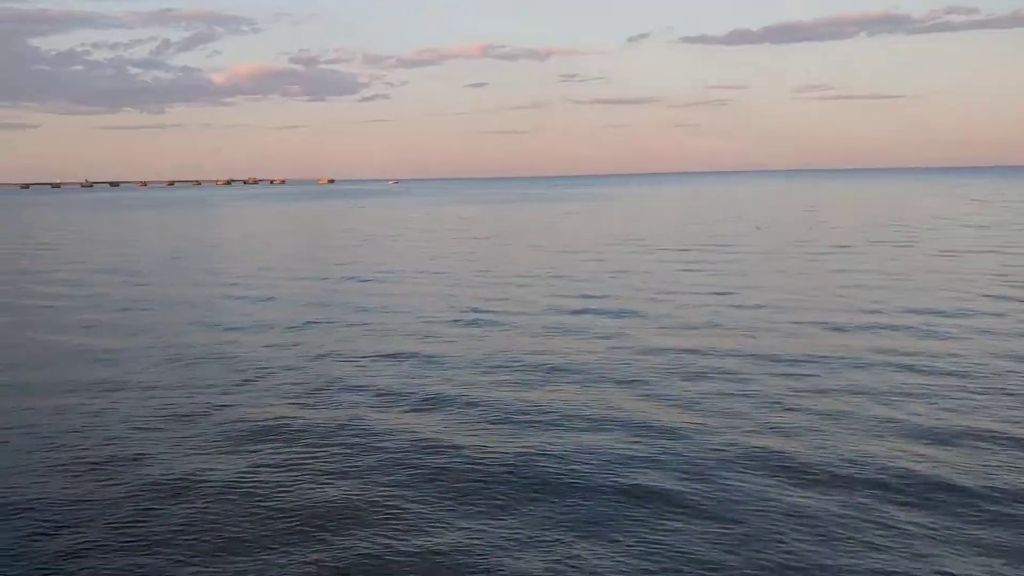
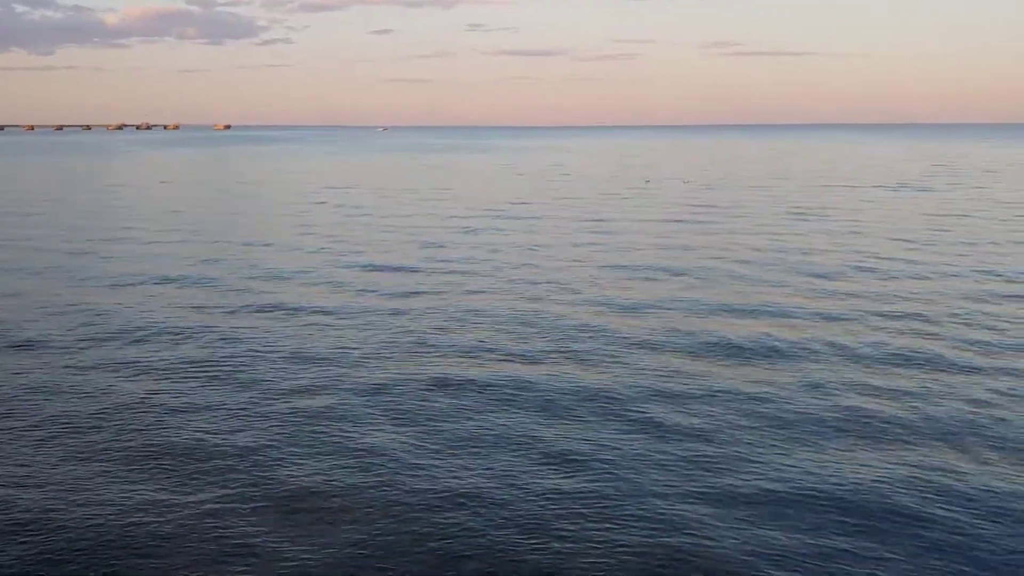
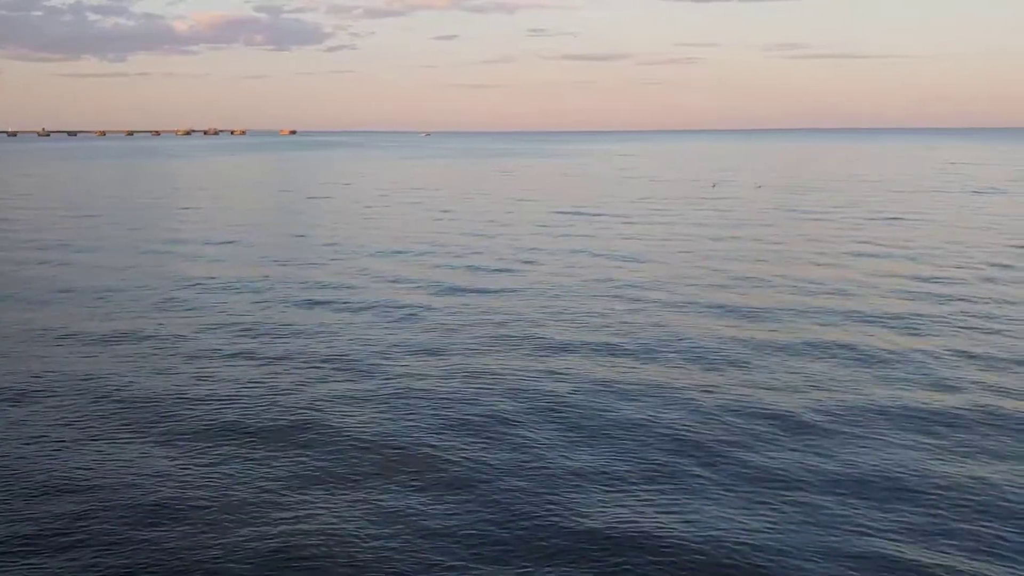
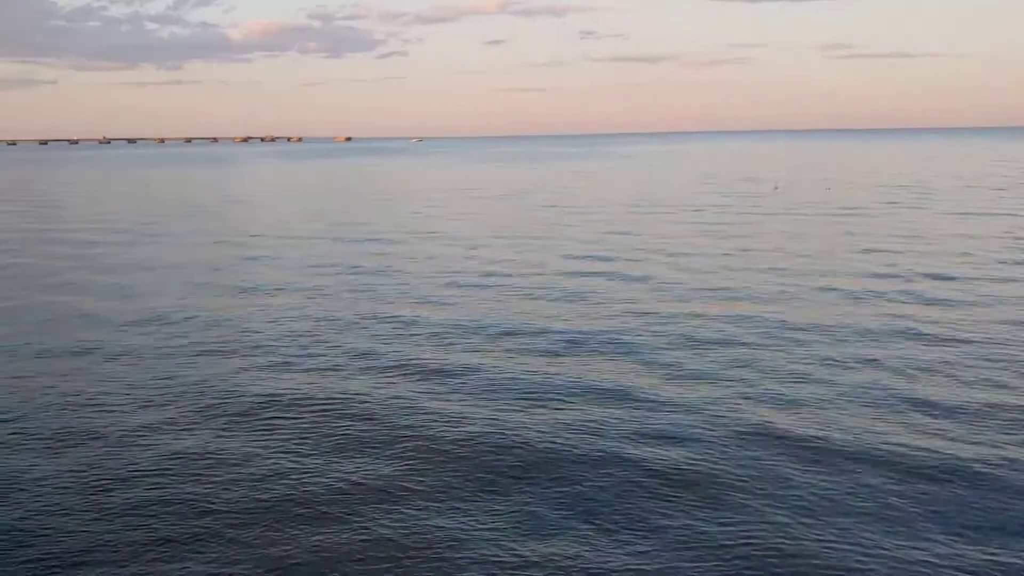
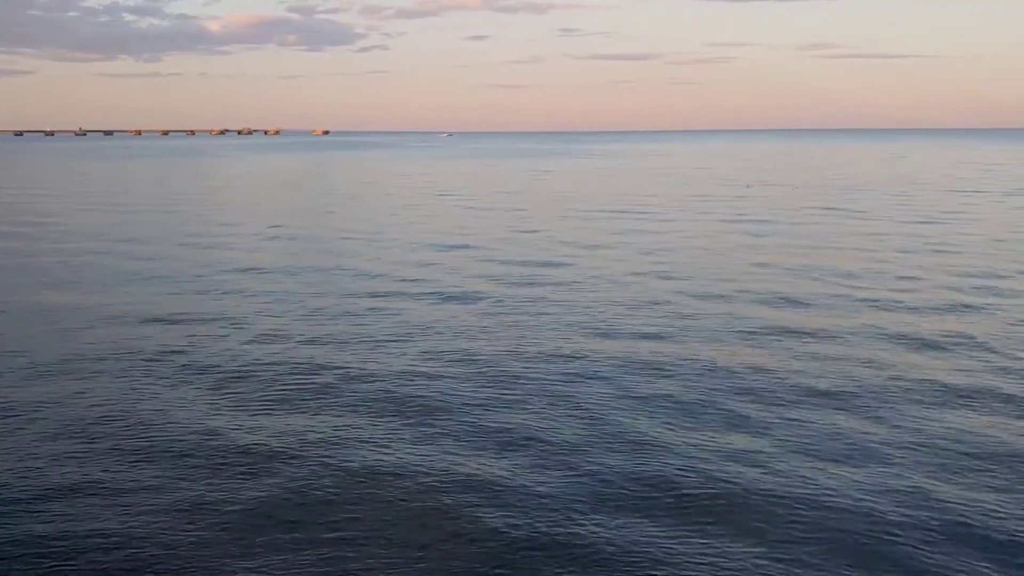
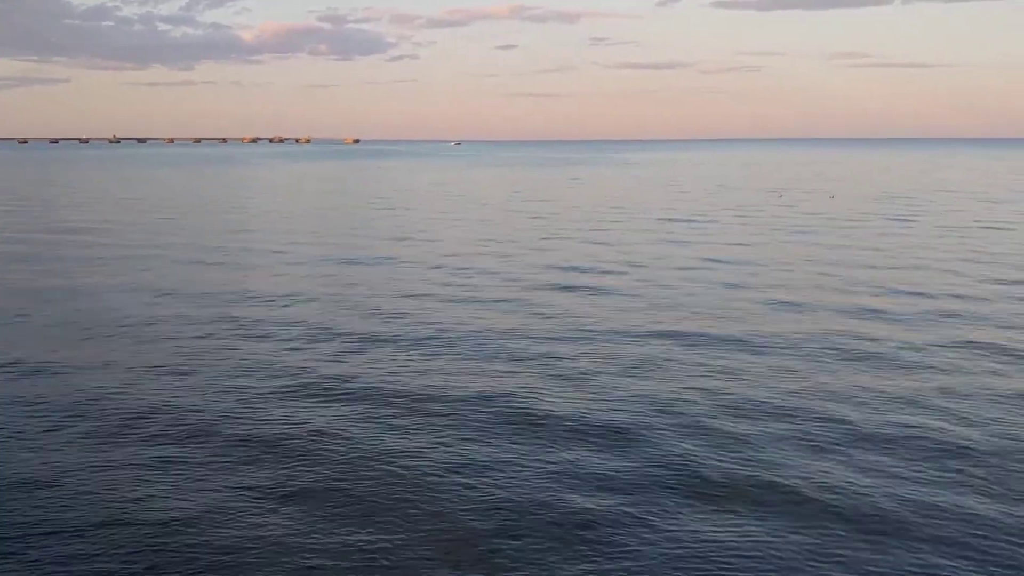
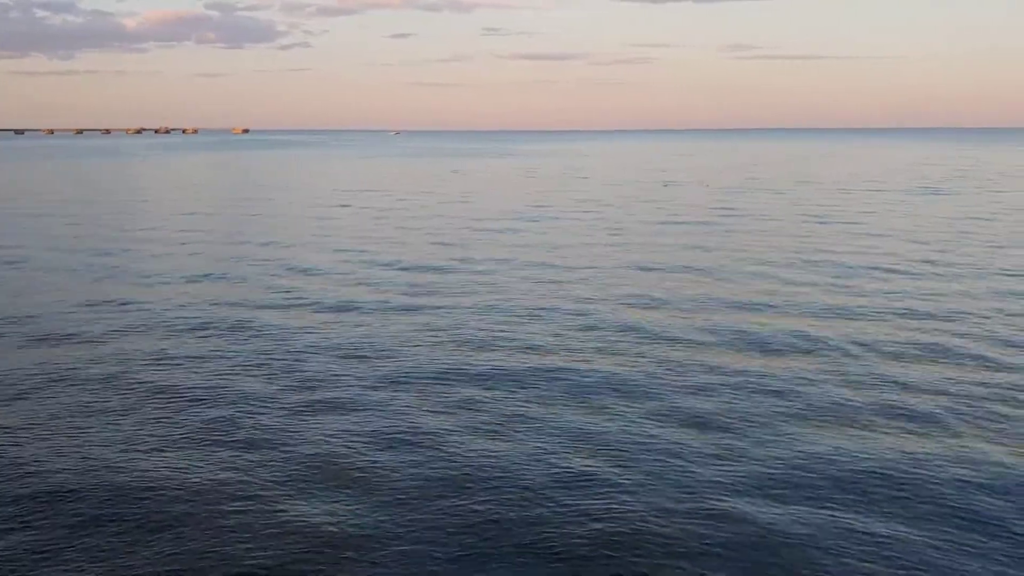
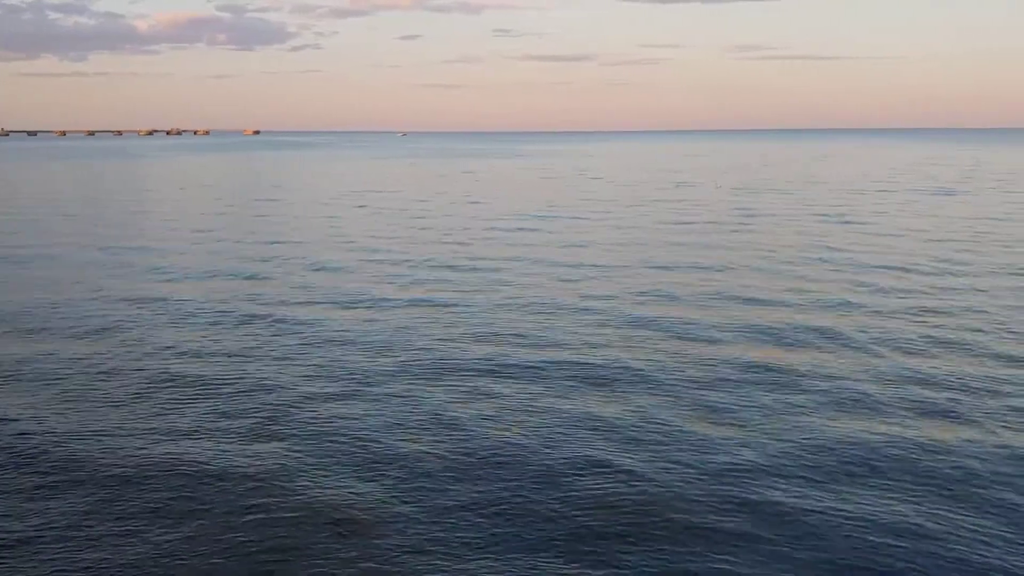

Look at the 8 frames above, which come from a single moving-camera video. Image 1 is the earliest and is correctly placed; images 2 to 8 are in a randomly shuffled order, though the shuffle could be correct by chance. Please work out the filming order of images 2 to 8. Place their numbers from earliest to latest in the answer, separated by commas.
4, 6, 5, 3, 8, 7, 2
